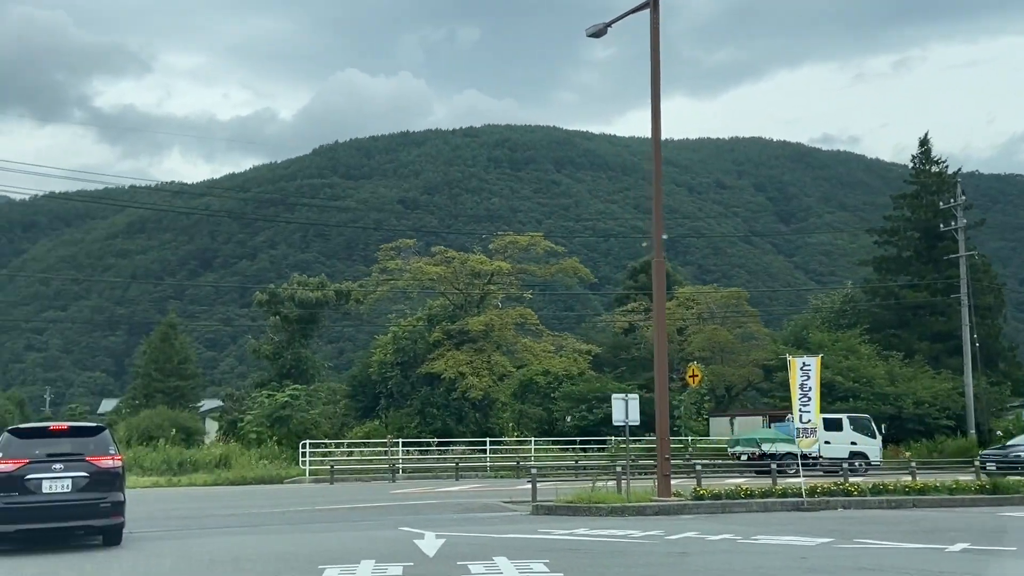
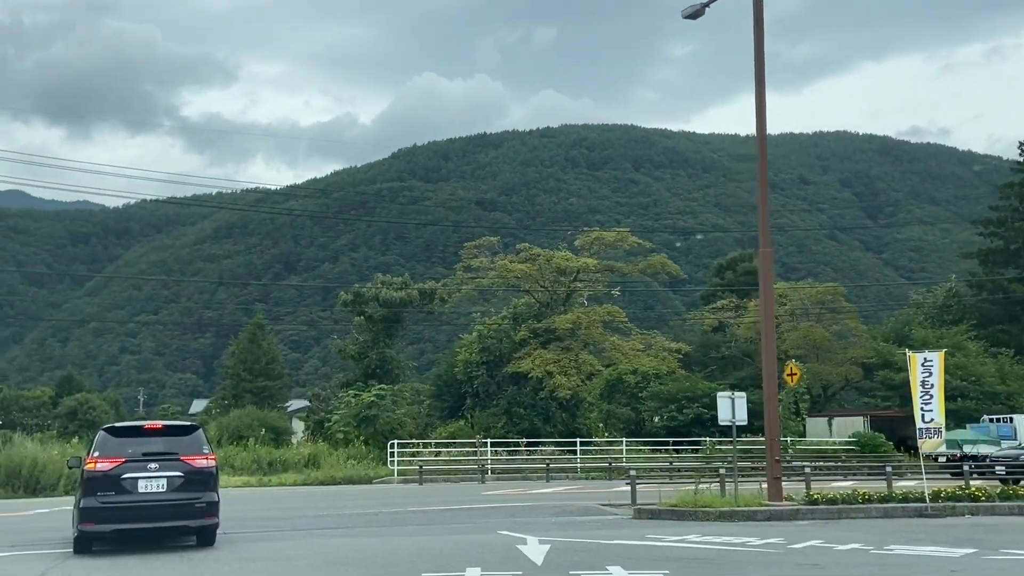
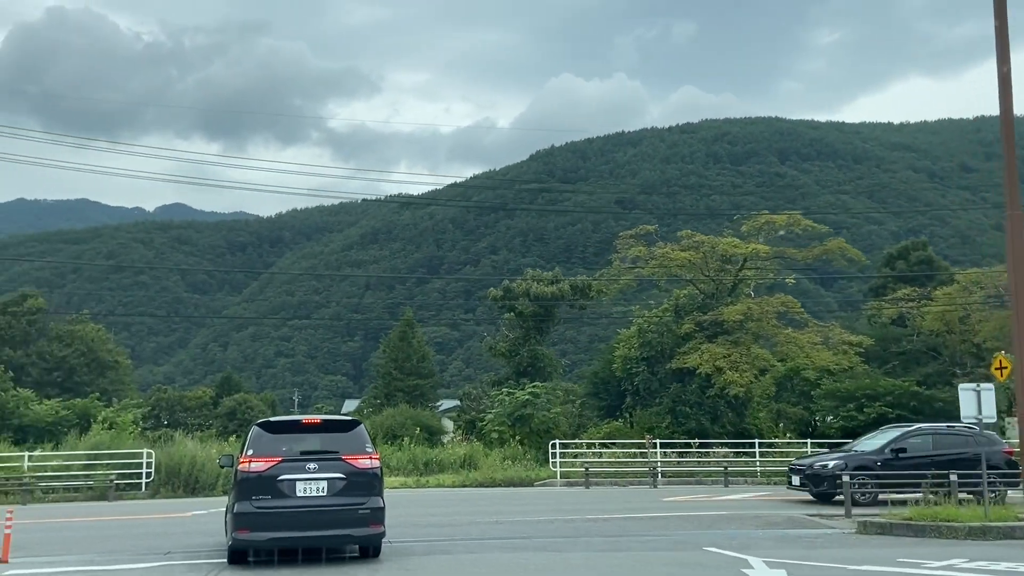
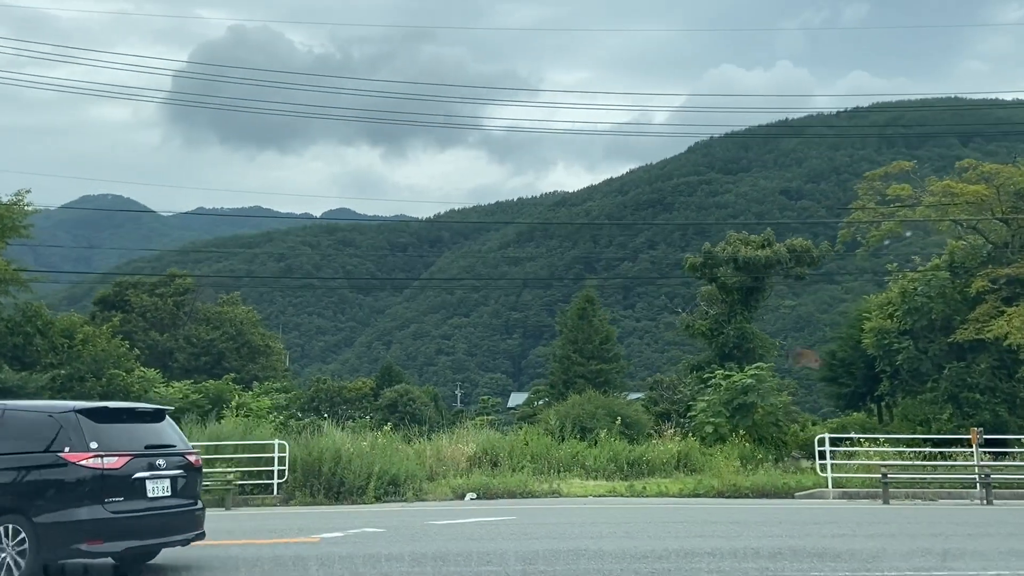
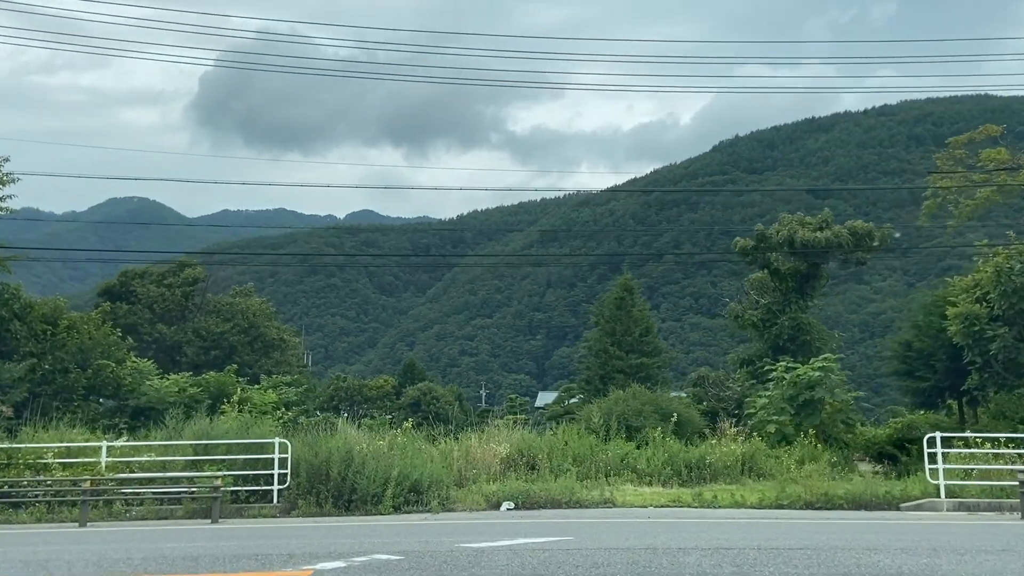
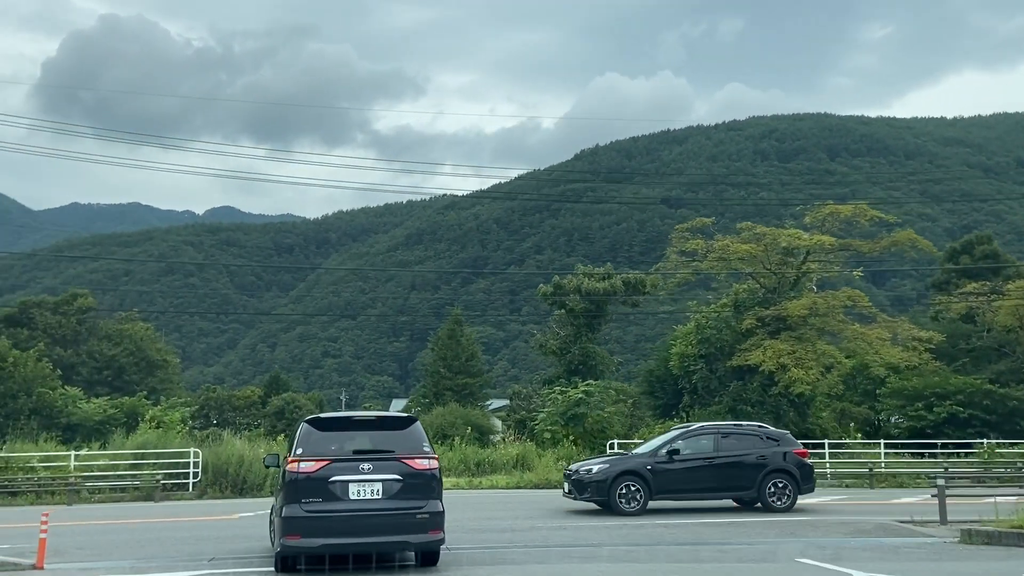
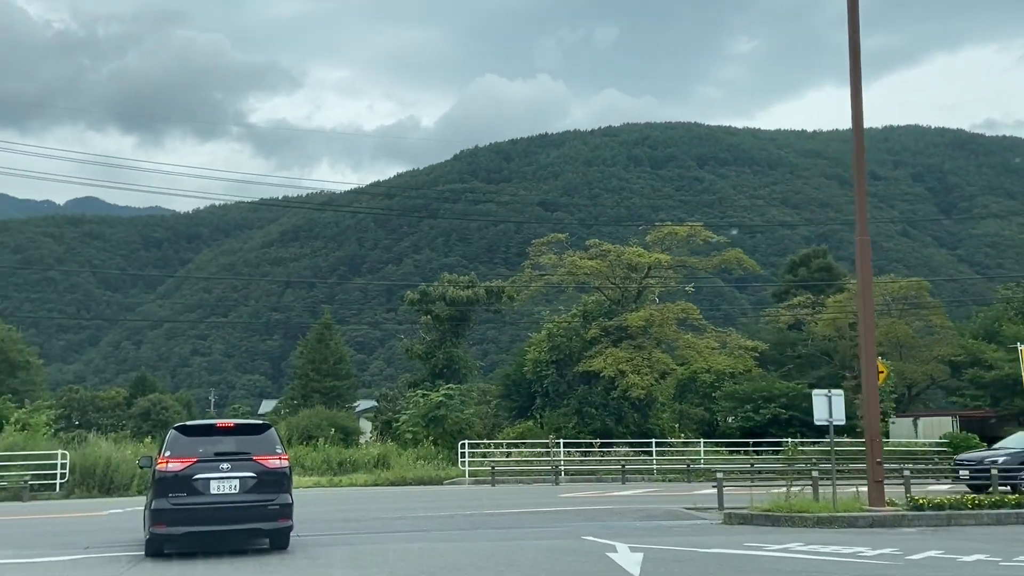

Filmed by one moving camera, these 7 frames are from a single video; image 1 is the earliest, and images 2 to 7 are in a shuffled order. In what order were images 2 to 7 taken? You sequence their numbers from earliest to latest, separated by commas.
2, 7, 3, 6, 4, 5
